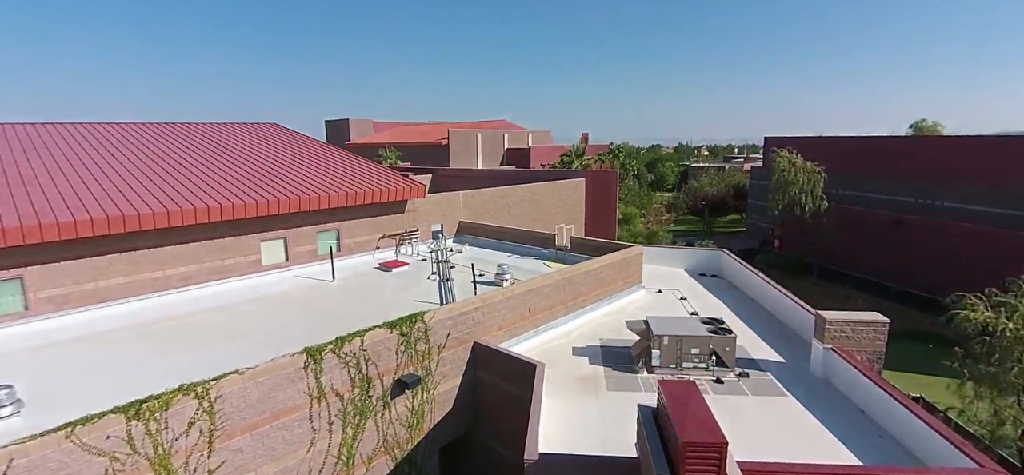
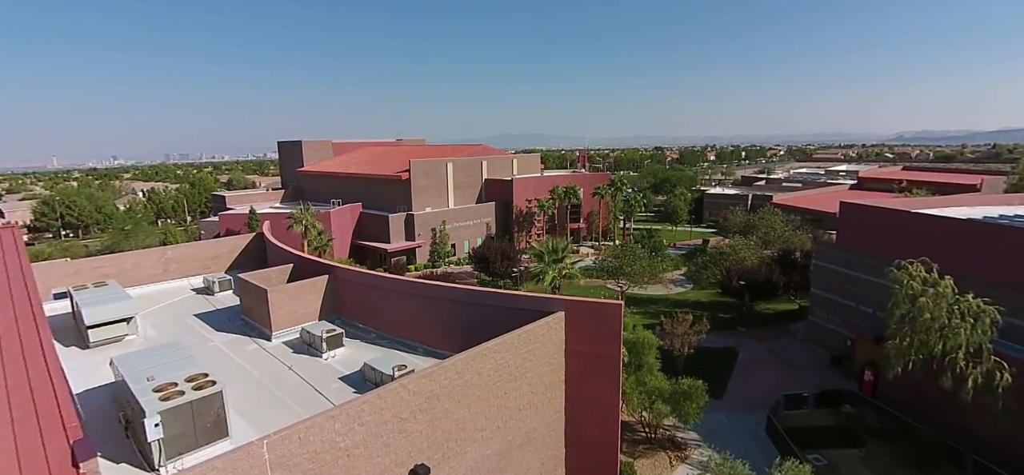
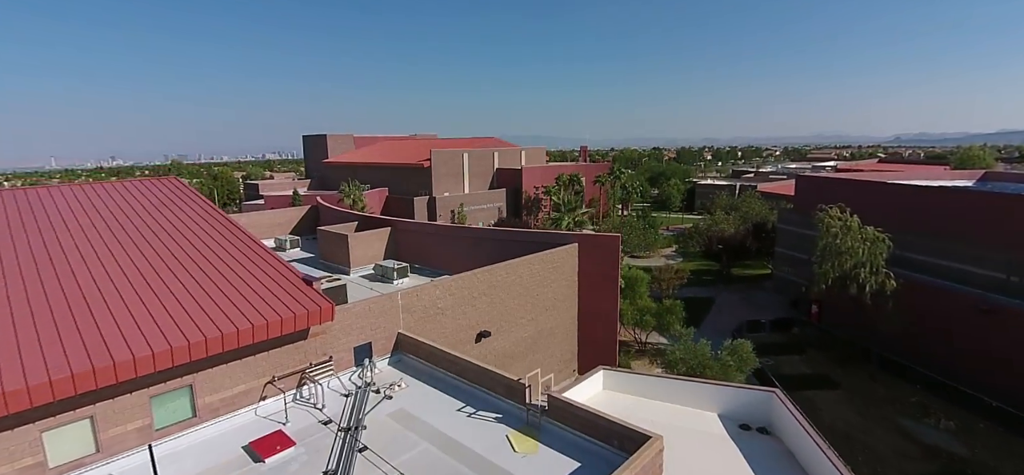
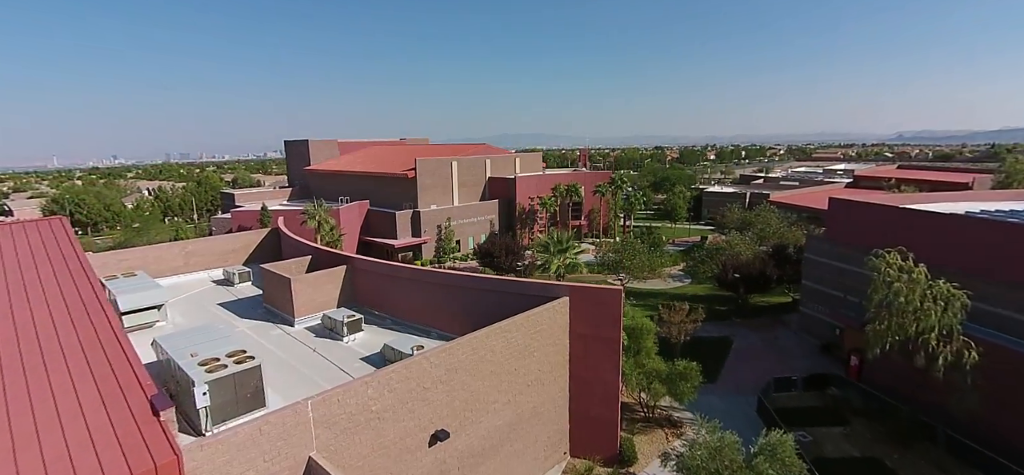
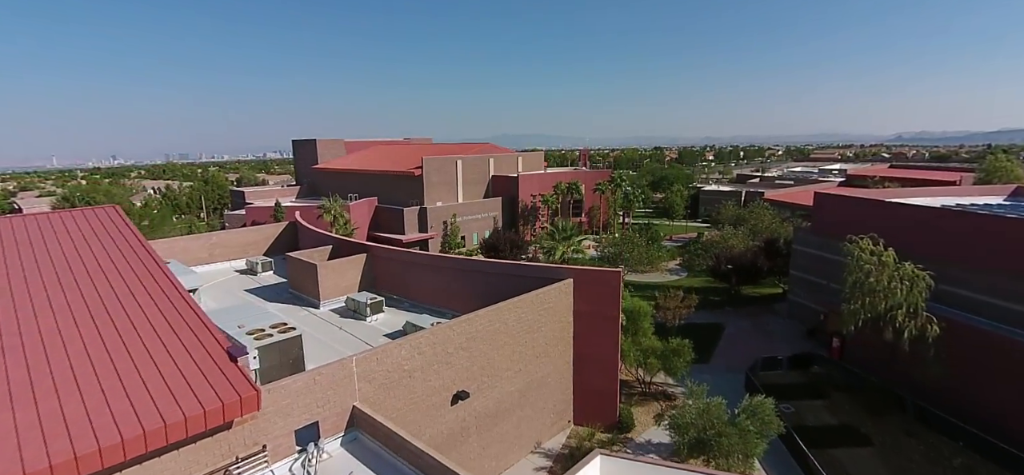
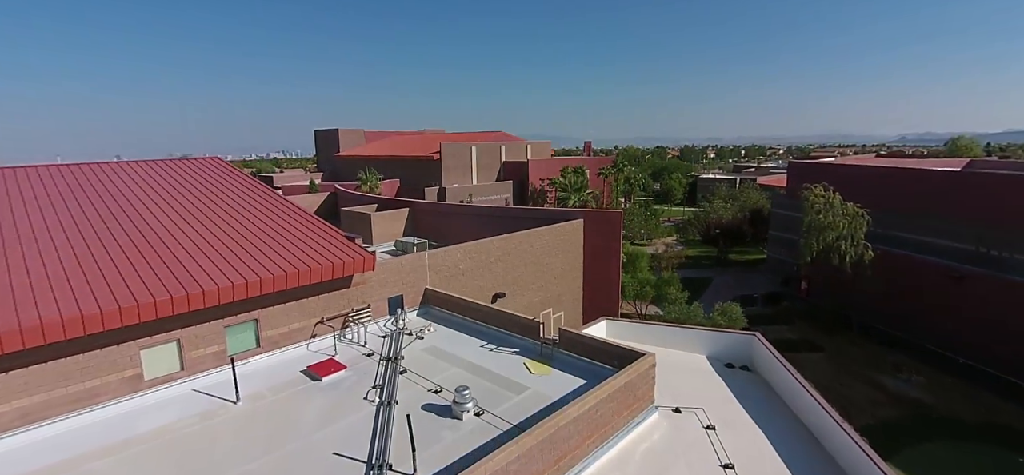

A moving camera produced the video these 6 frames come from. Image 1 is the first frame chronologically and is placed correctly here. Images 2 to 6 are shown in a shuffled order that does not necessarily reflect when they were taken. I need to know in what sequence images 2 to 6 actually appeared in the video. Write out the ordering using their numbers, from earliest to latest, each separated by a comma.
6, 3, 5, 4, 2
